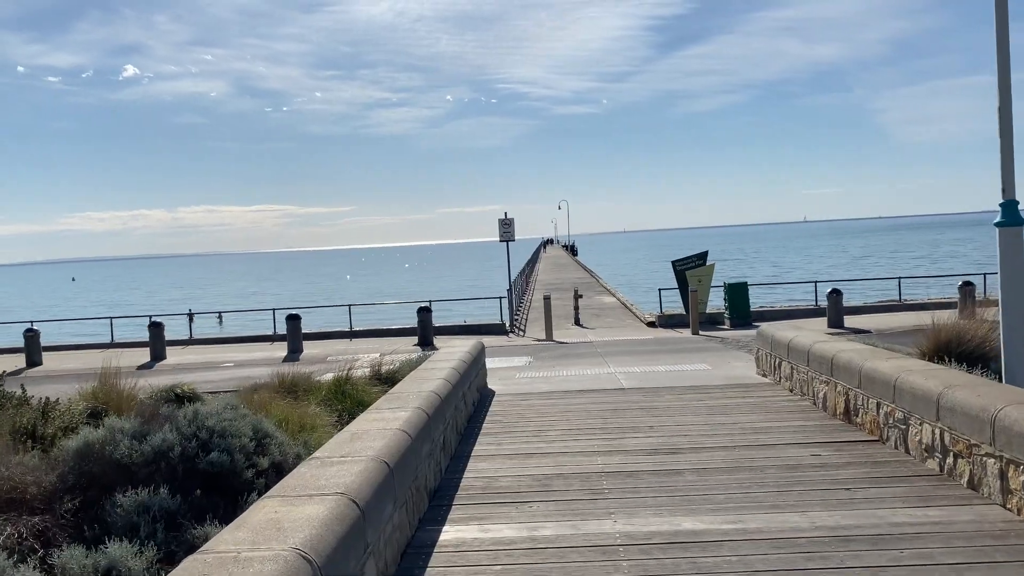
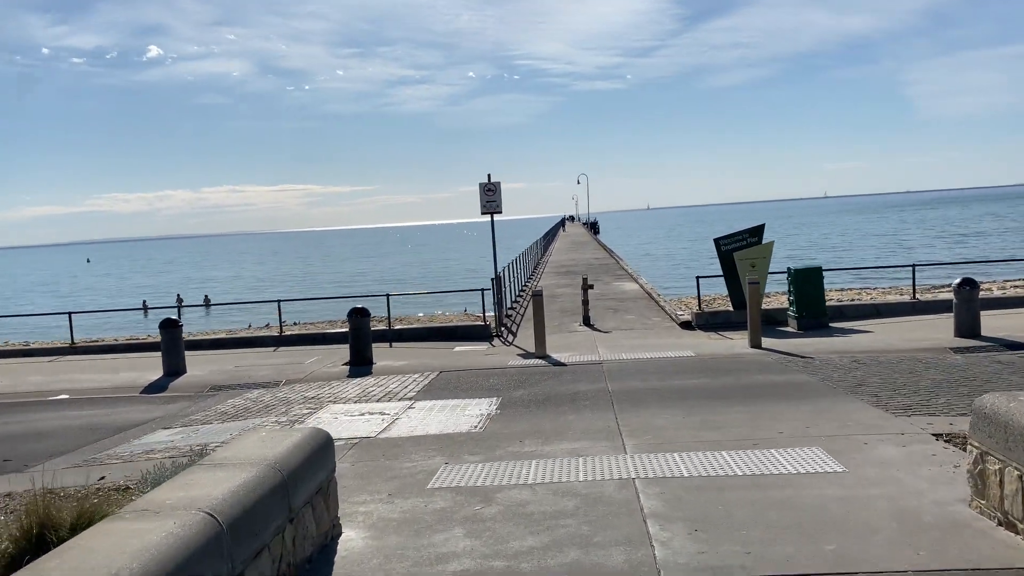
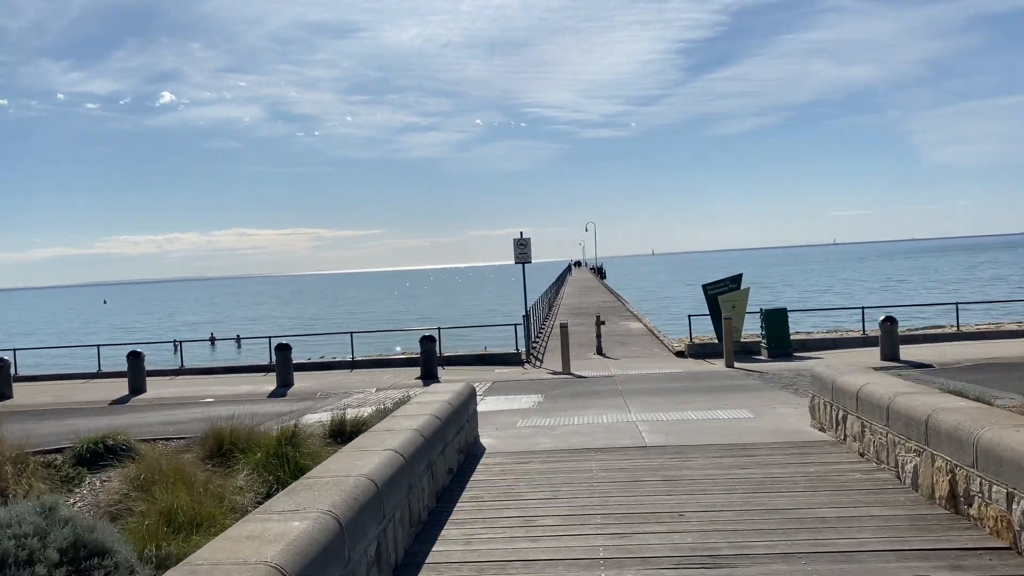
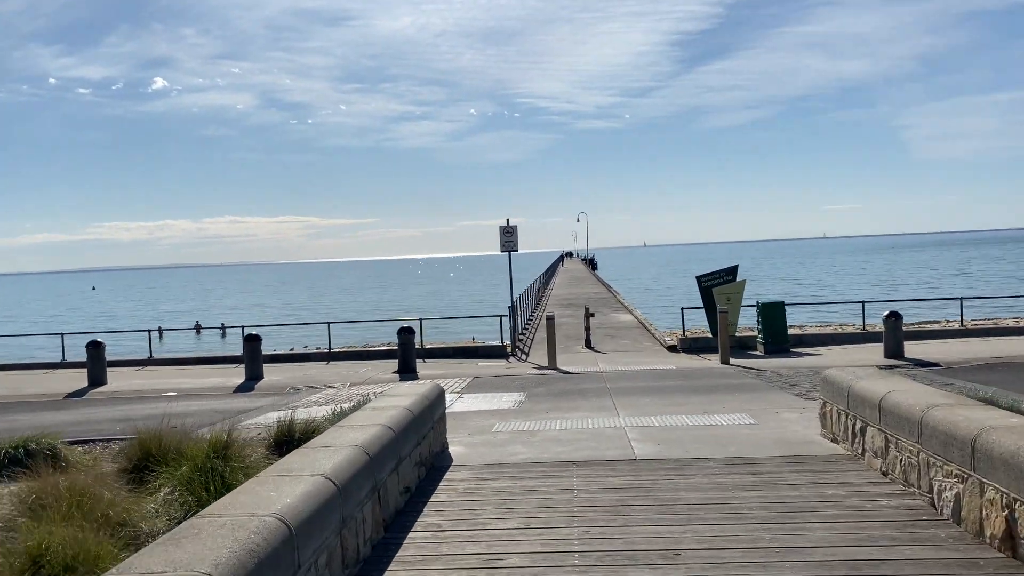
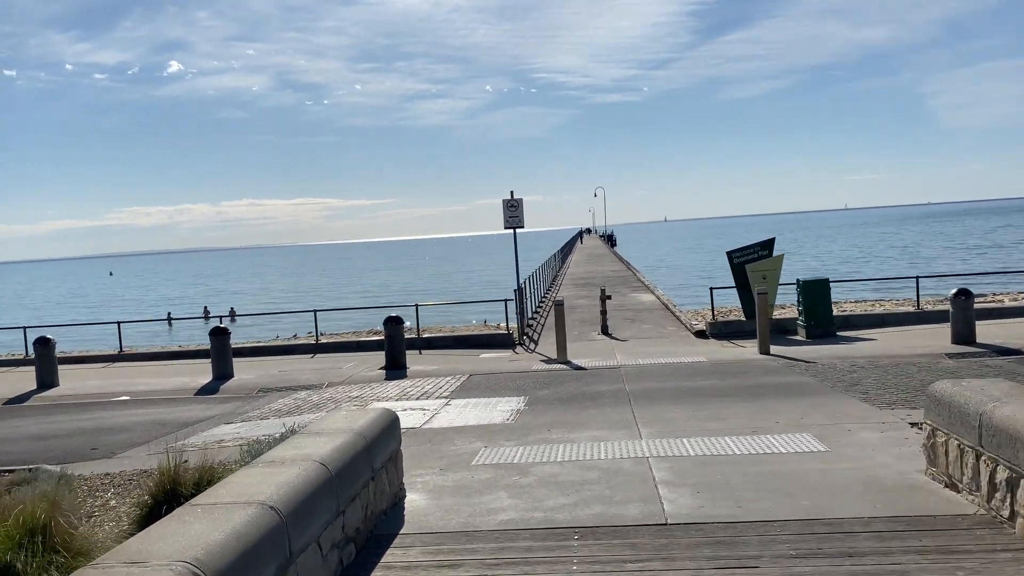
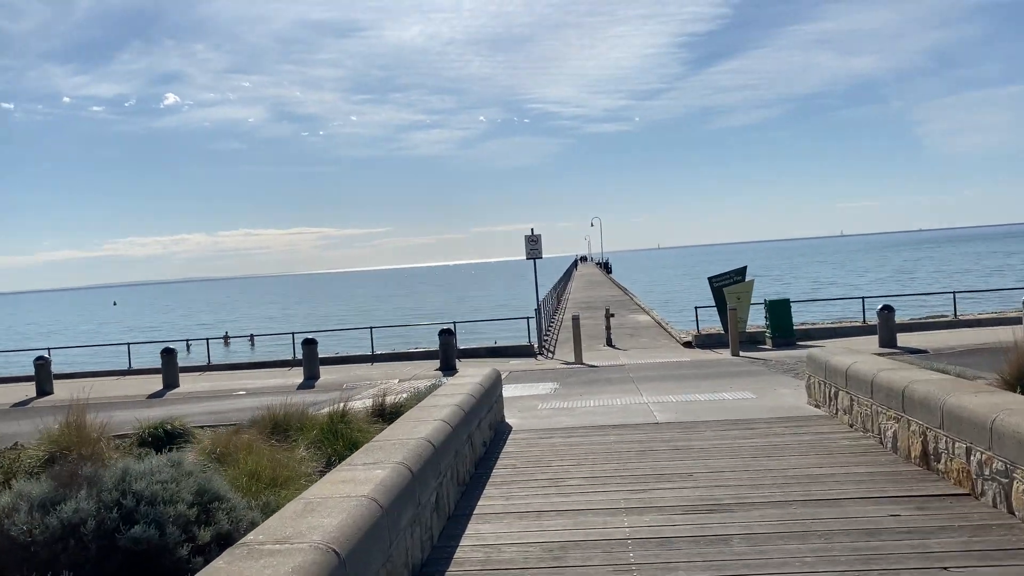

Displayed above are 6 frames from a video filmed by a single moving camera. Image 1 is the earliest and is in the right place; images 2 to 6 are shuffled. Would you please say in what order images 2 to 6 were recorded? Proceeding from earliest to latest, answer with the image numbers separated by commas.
6, 3, 4, 5, 2
